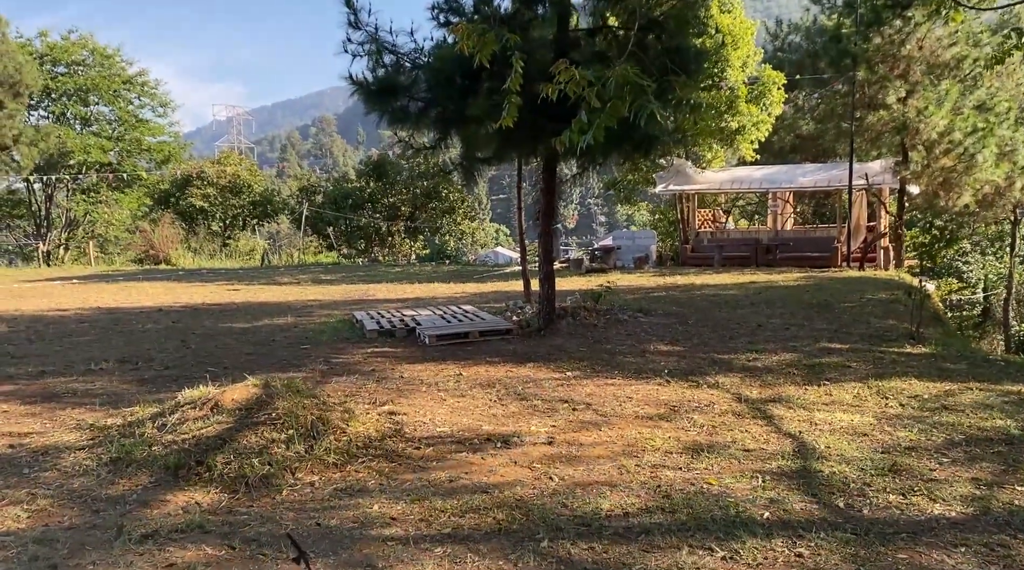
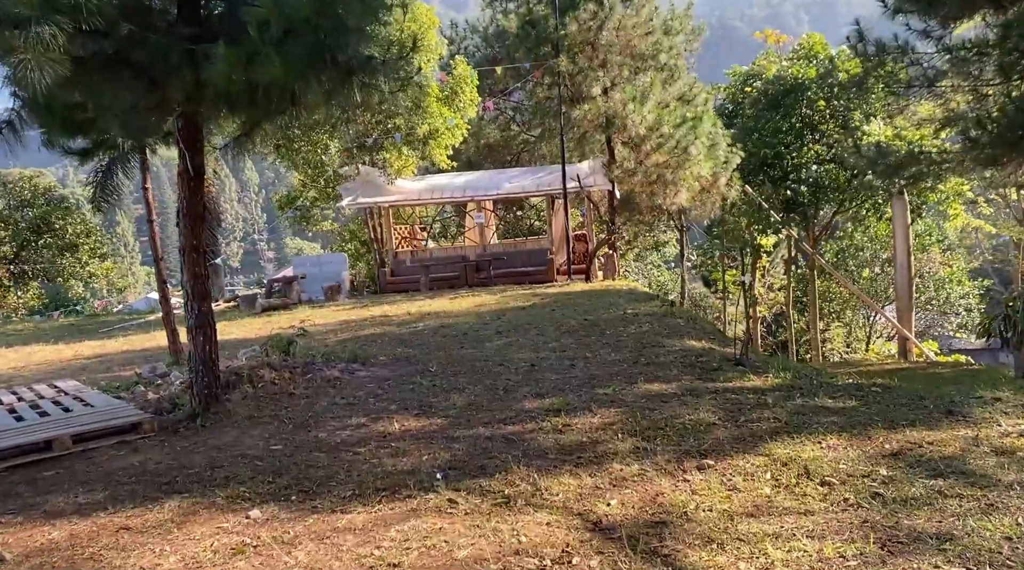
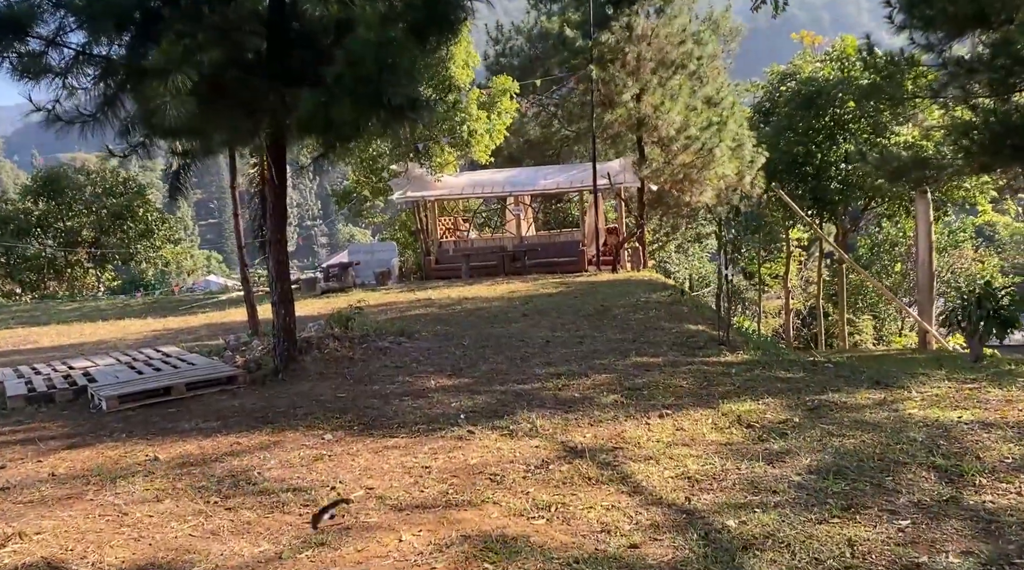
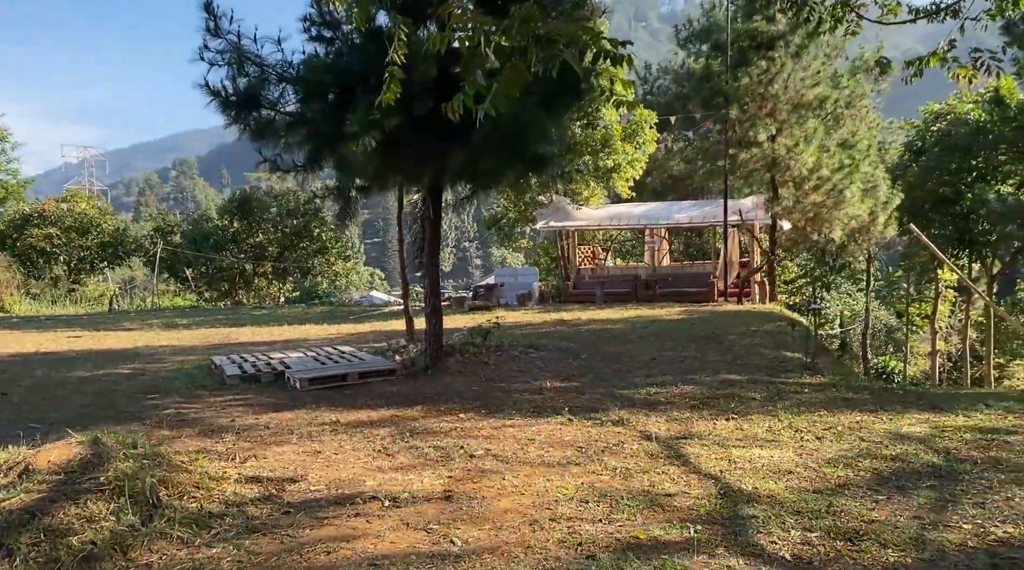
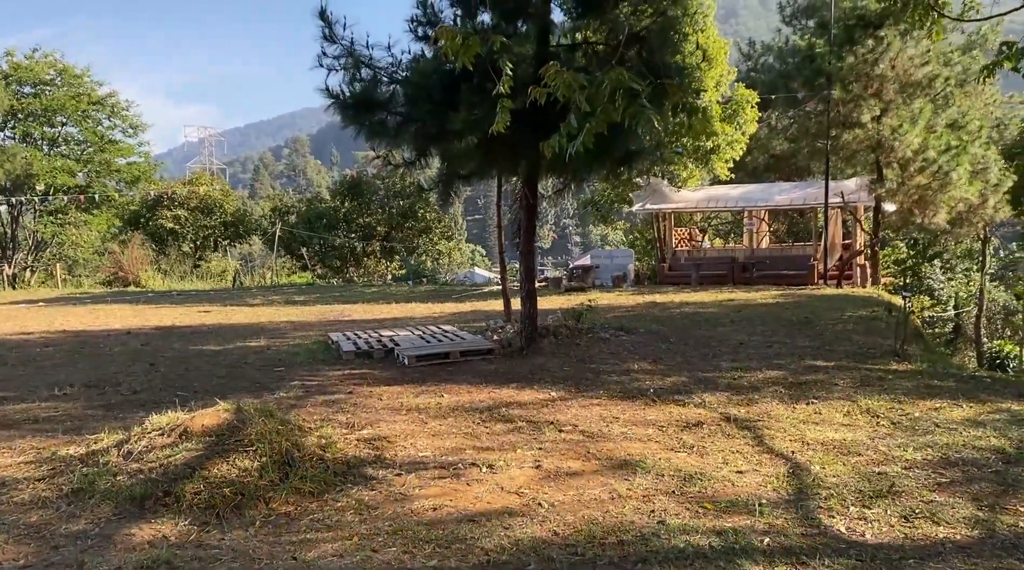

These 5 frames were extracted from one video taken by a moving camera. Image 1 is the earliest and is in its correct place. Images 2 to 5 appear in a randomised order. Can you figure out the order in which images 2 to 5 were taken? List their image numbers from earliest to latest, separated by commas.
5, 4, 3, 2
